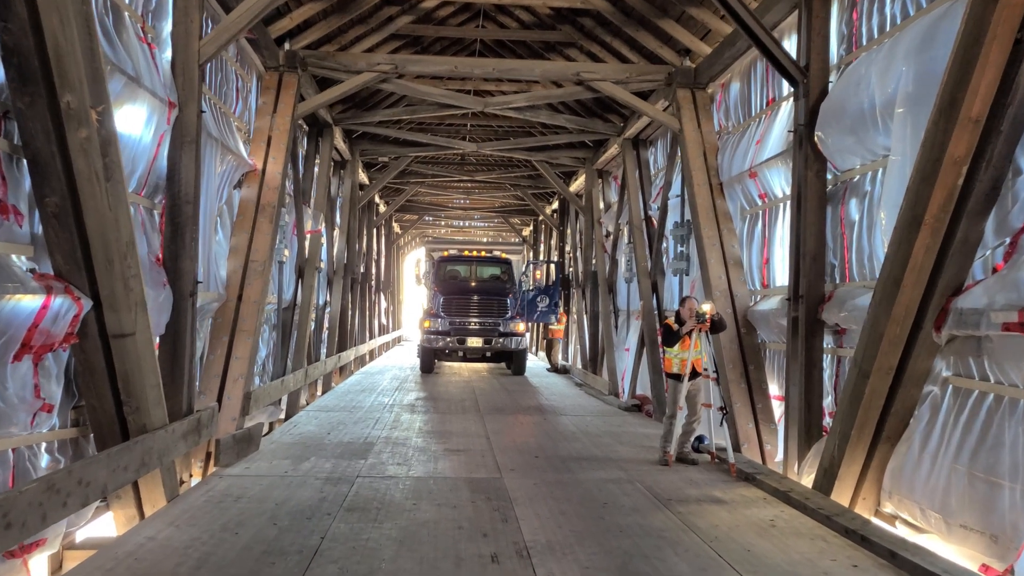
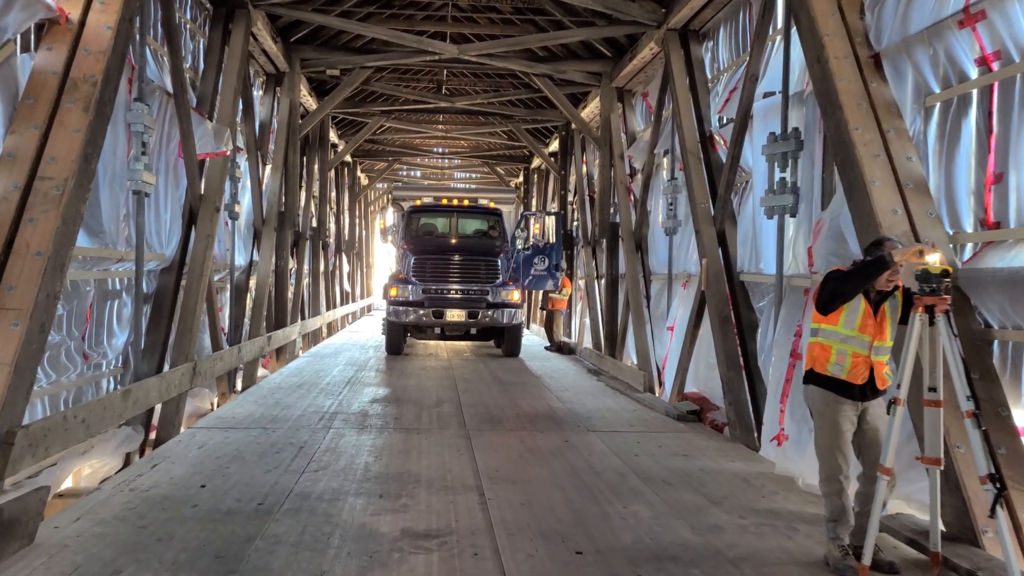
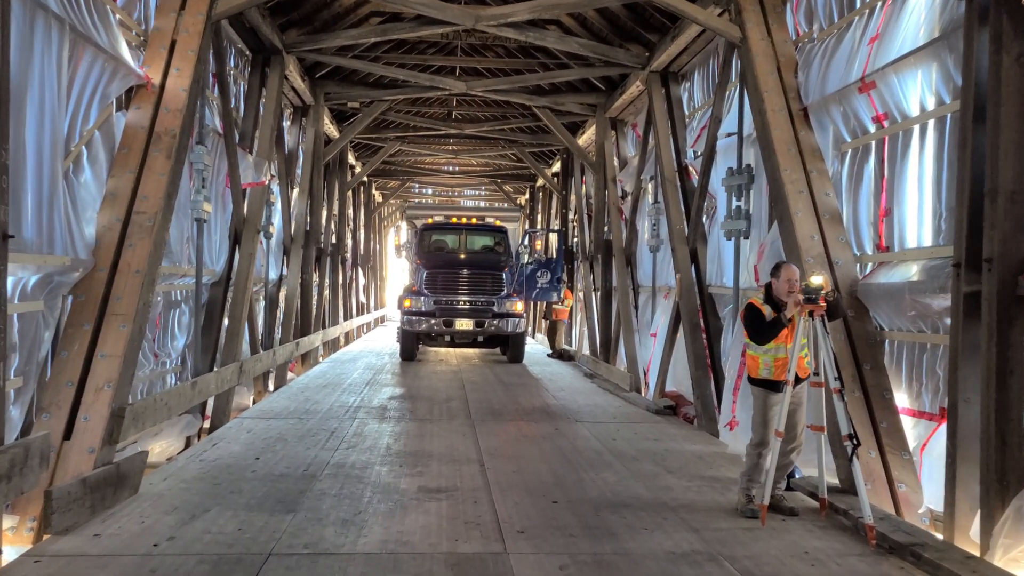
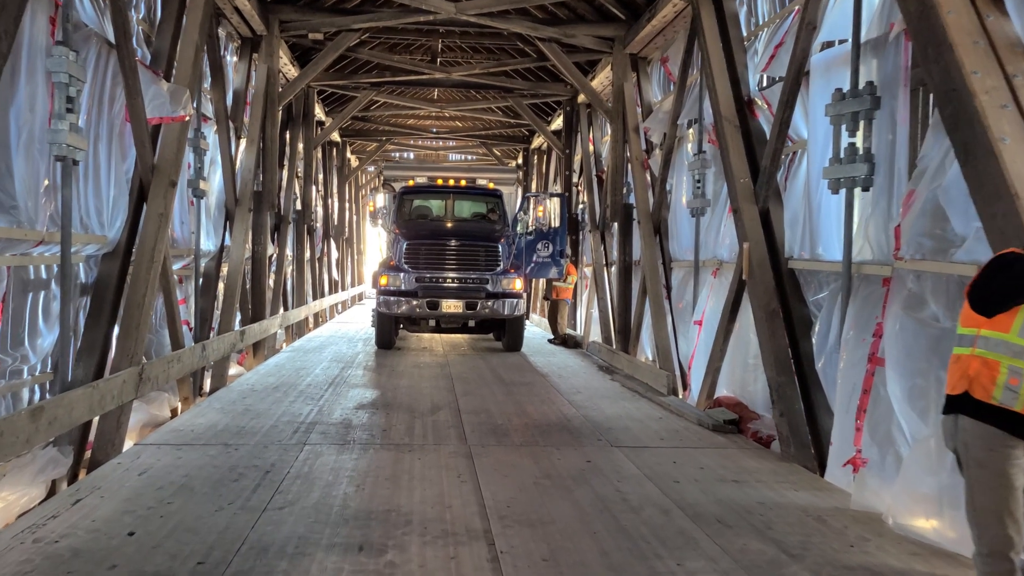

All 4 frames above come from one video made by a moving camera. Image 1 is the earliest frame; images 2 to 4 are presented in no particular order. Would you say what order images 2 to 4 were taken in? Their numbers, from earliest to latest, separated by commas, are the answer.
3, 2, 4
